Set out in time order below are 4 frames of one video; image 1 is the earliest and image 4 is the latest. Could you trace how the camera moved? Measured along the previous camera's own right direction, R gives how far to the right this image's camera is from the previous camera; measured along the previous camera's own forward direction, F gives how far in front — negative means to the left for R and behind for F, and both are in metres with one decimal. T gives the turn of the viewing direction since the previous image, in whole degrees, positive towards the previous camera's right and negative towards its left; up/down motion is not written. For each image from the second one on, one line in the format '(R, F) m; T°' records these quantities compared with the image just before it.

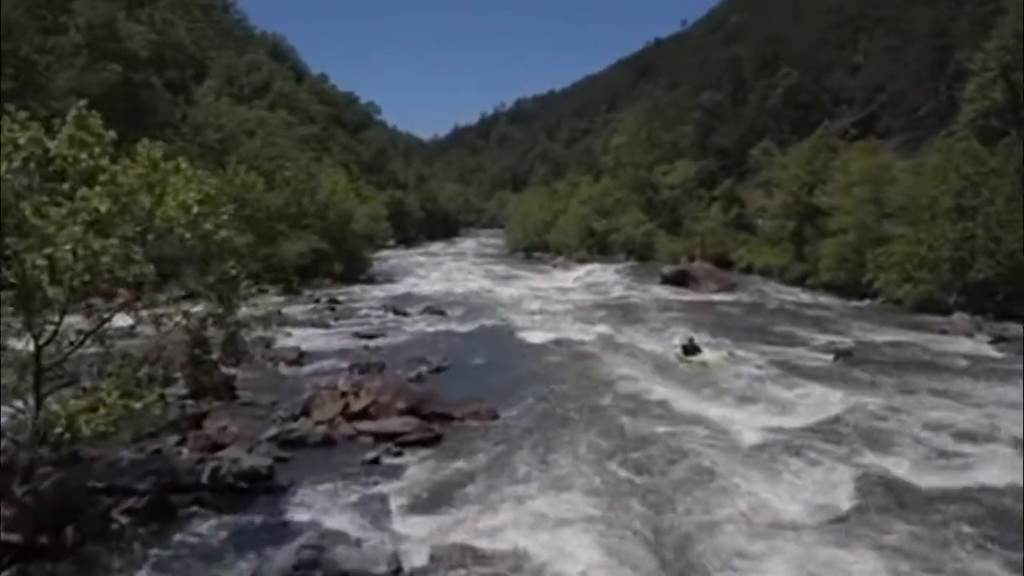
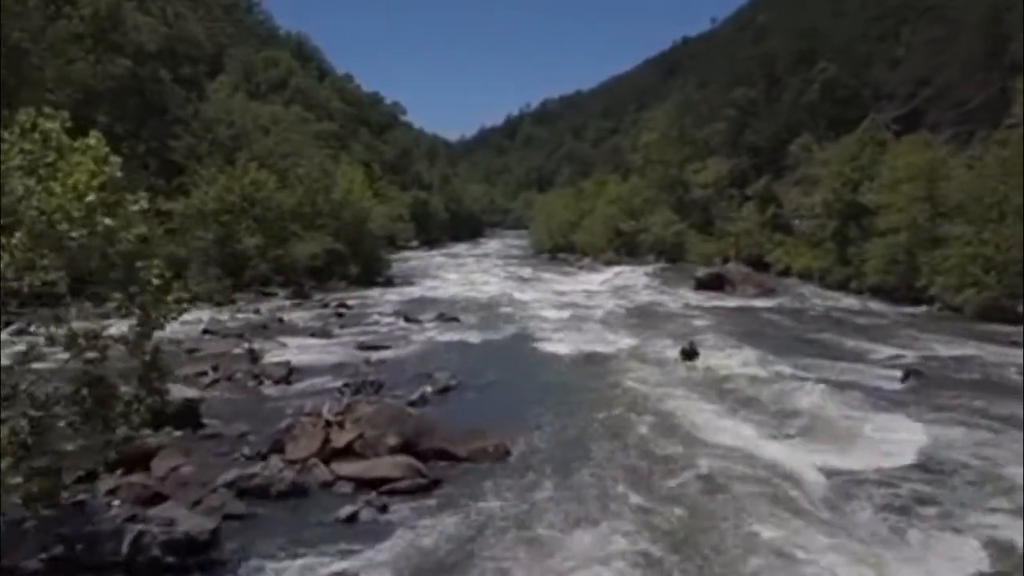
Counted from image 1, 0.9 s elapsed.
(+0.2, +2.4) m; -2°
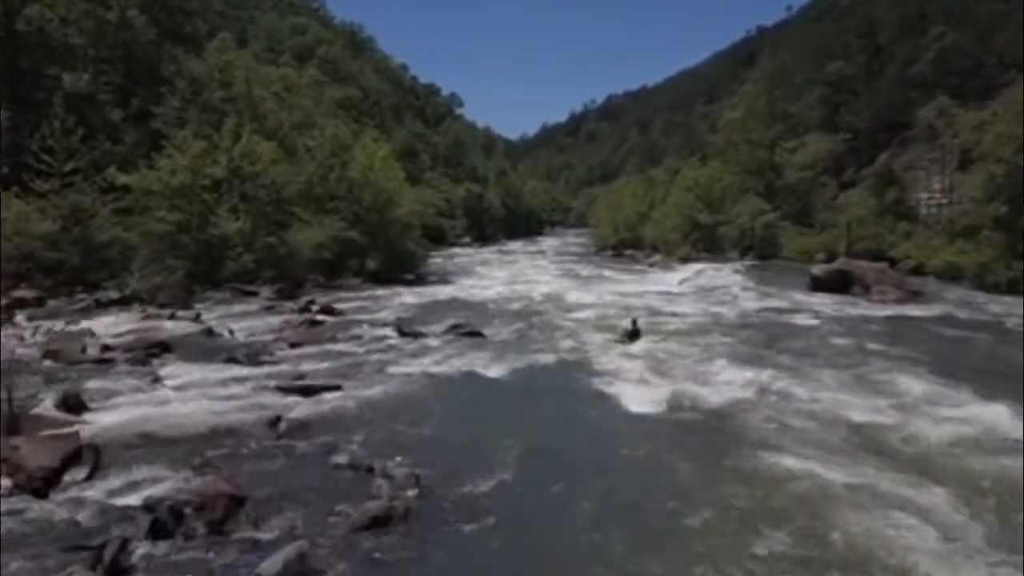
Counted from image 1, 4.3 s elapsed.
(+0.3, +9.1) m; -5°
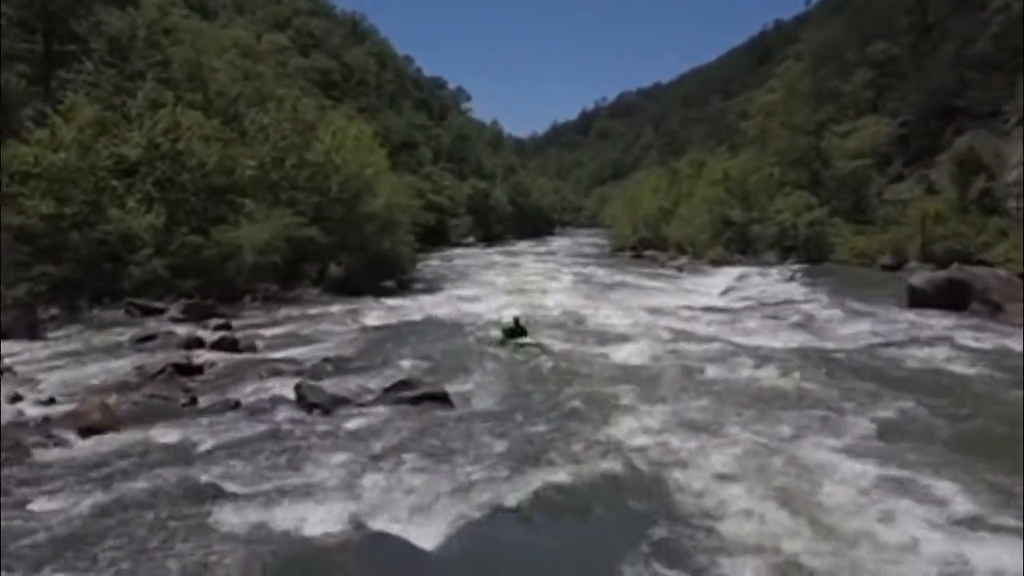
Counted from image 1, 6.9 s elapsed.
(+0.3, +7.5) m; -1°
